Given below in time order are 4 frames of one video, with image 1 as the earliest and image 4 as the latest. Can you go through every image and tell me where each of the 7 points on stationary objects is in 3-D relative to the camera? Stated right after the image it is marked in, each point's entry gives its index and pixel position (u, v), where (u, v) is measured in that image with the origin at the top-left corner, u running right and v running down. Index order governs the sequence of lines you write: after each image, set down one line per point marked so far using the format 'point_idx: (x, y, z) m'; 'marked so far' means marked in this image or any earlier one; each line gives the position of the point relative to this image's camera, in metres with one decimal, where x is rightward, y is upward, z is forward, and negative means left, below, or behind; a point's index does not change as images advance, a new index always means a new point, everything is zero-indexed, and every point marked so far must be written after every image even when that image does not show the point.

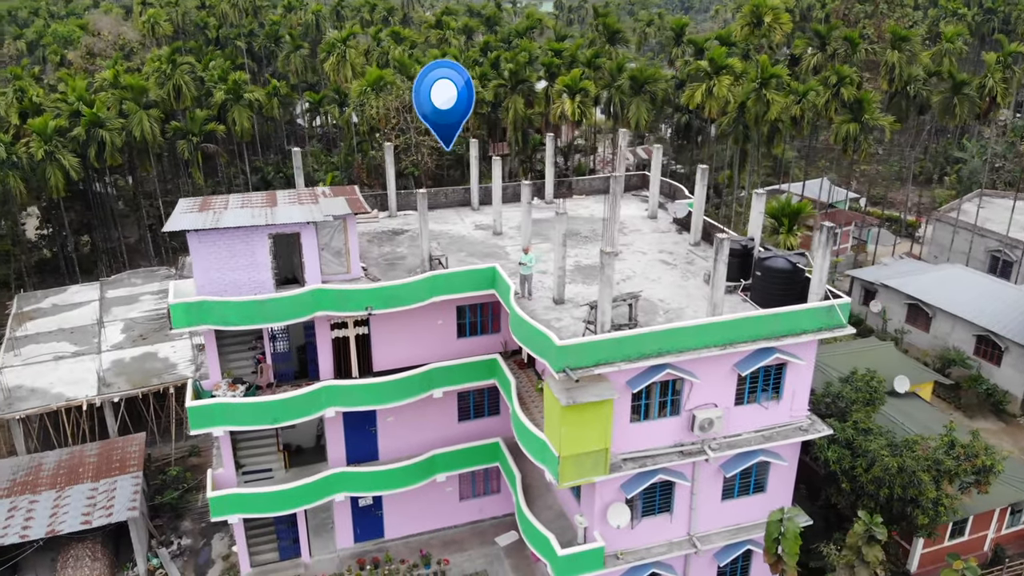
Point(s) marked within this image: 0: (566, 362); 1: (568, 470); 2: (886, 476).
0: (+1.1, -1.5, +17.9) m
1: (+1.2, -3.9, +18.5) m
2: (+8.6, -4.3, +19.9) m
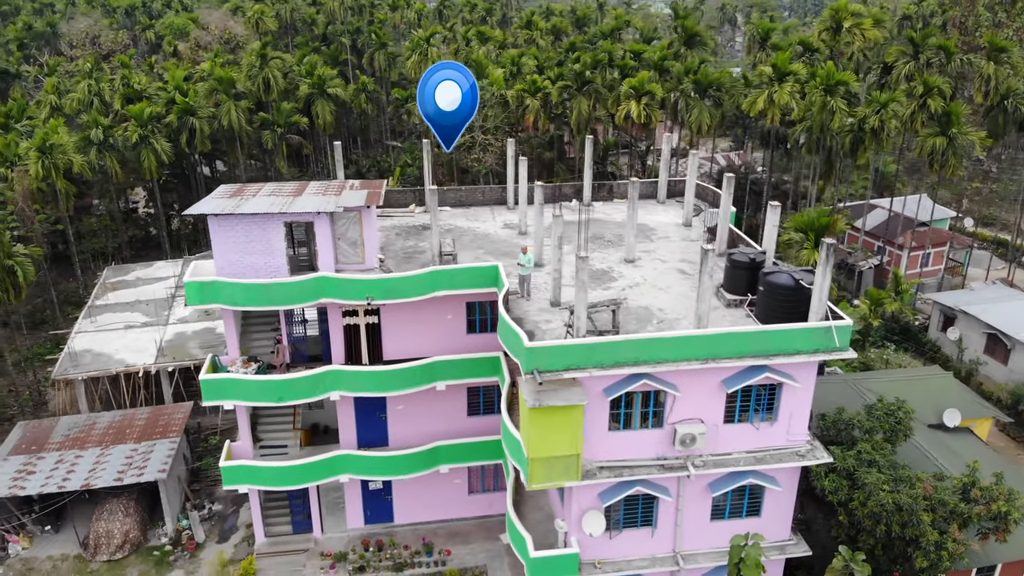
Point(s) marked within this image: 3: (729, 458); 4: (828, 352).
0: (+0.4, -1.6, +17.9) m
1: (+0.5, -3.9, +18.5) m
2: (+8.0, -4.9, +18.8) m
3: (+4.9, -3.8, +19.6) m
4: (+6.8, -1.4, +18.6) m
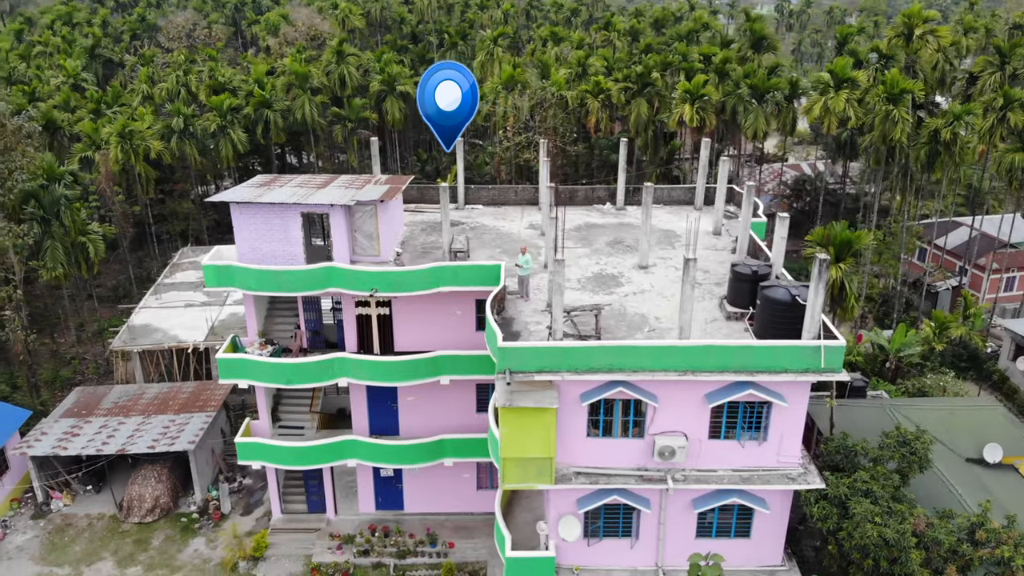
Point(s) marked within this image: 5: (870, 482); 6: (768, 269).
0: (-0.1, -1.6, +18.0) m
1: (0.0, -3.9, +18.6) m
2: (+7.4, -5.3, +17.8) m
3: (+4.4, -4.1, +19.0) m
4: (+6.3, -1.7, +17.8) m
5: (+7.9, -4.3, +19.1) m
6: (+5.9, +0.4, +19.9) m
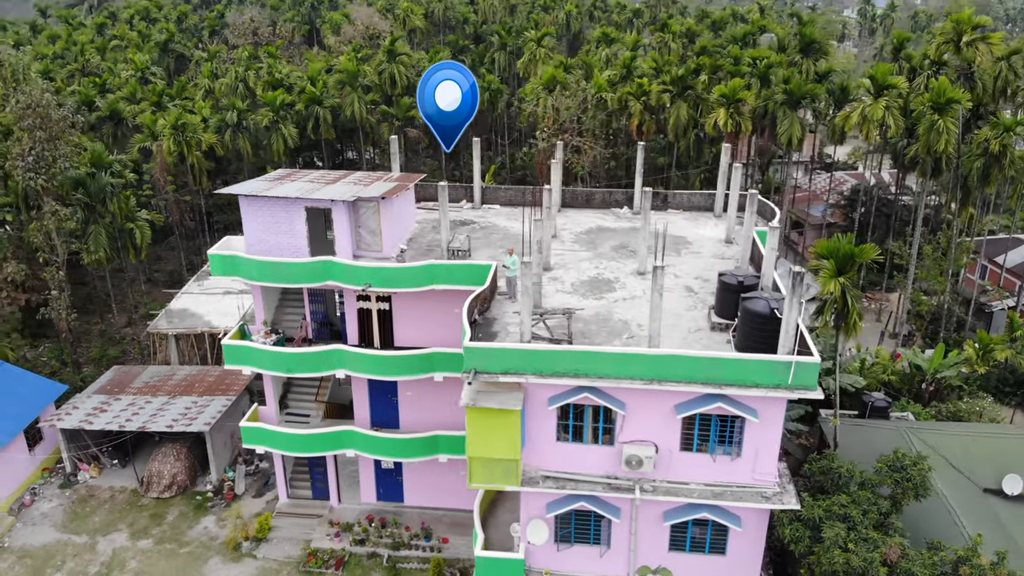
0: (-0.8, -1.6, +18.0) m
1: (-0.8, -3.9, +18.7) m
2: (+6.5, -5.6, +17.1) m
3: (+3.7, -4.3, +18.7) m
4: (+5.5, -2.0, +17.2) m
5: (+7.2, -4.6, +18.4) m
6: (+5.4, +0.2, +19.4) m
